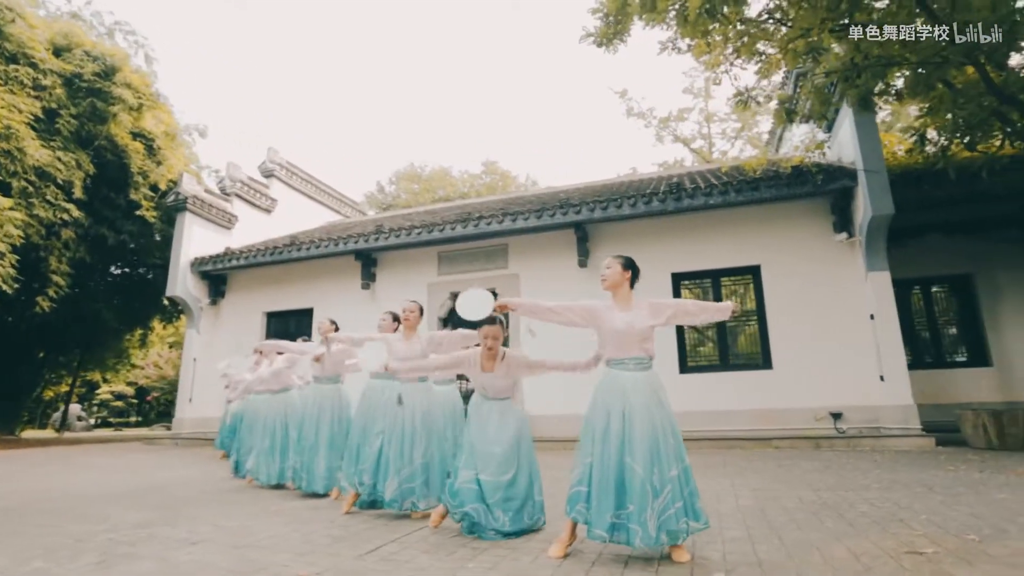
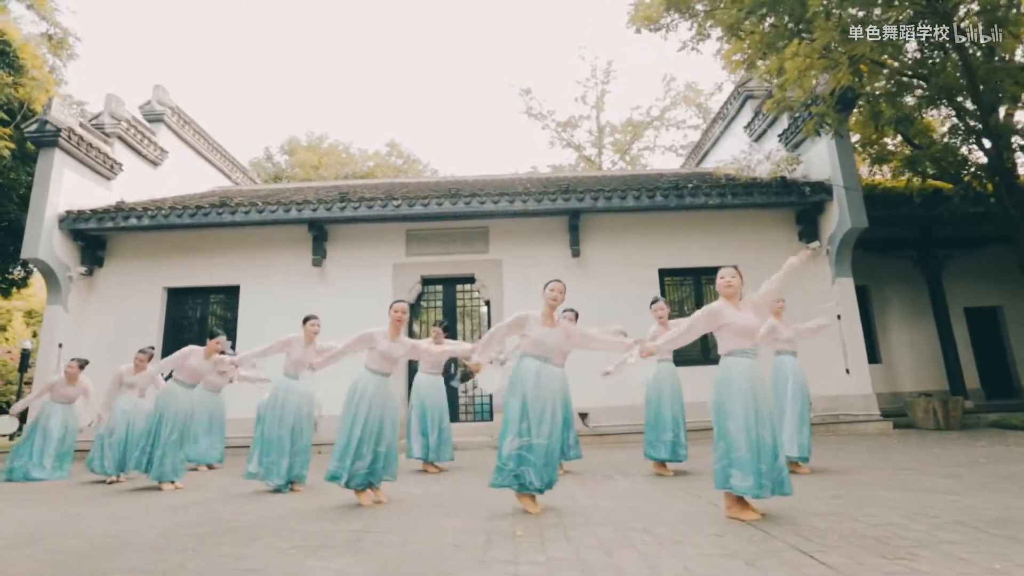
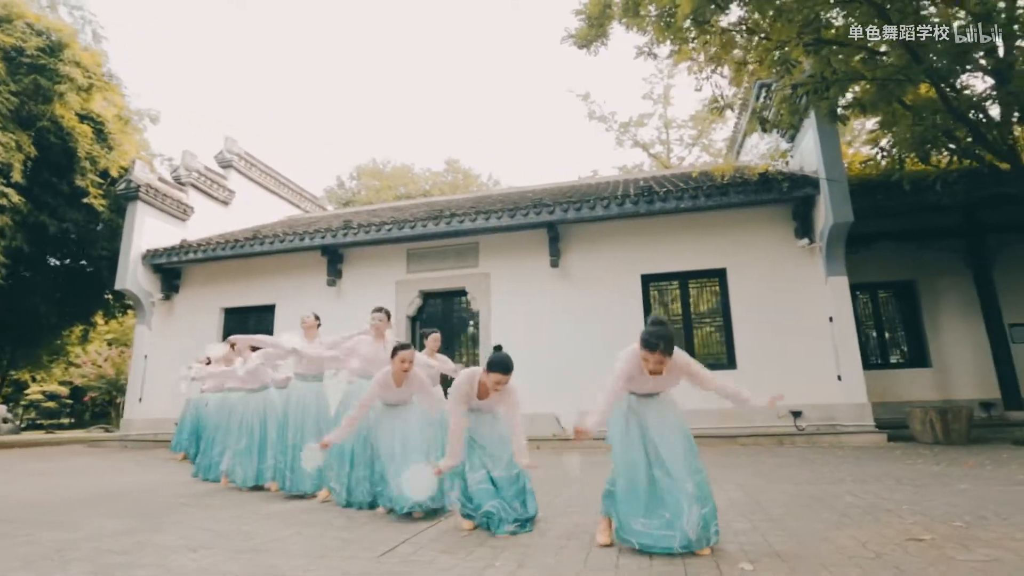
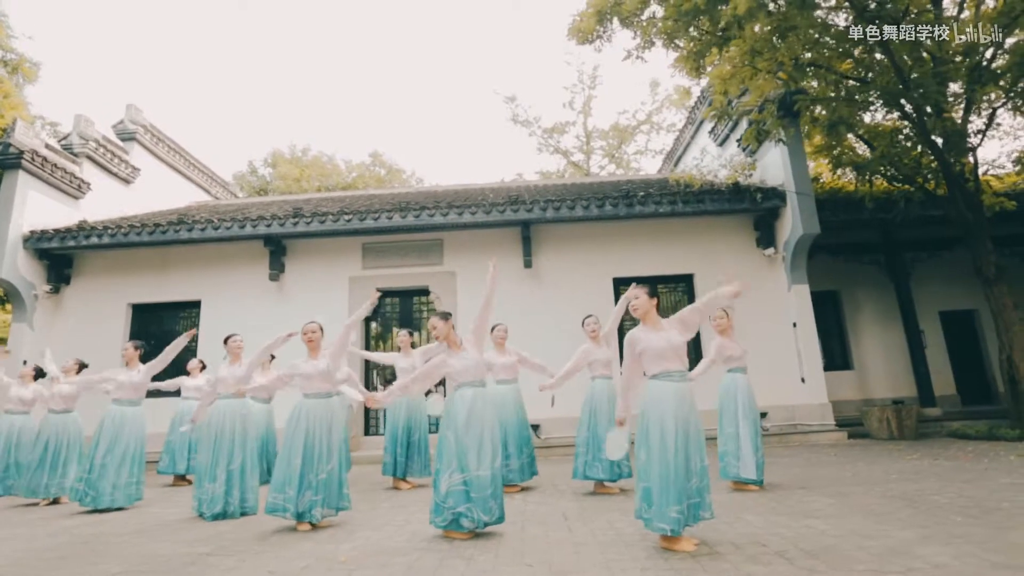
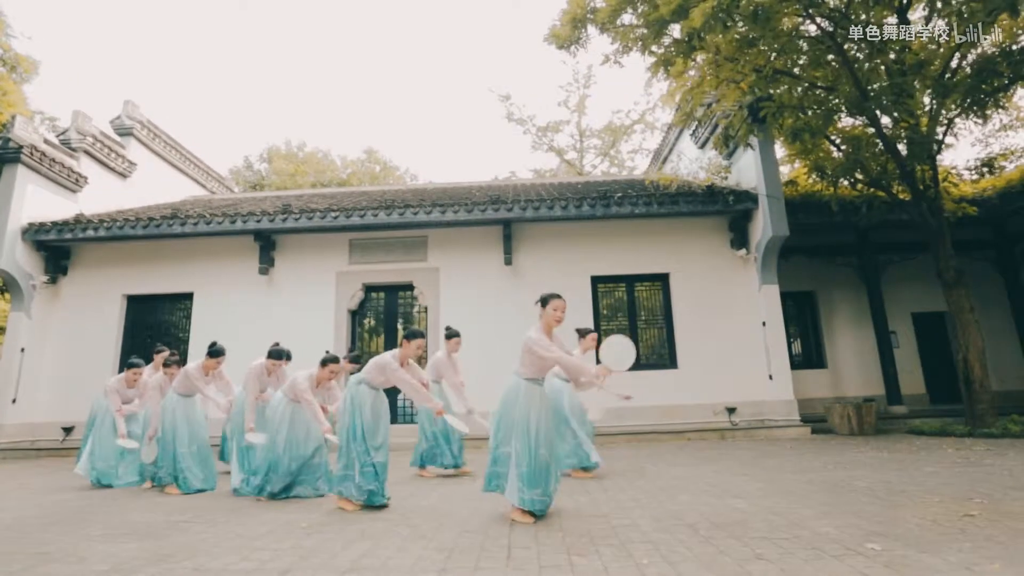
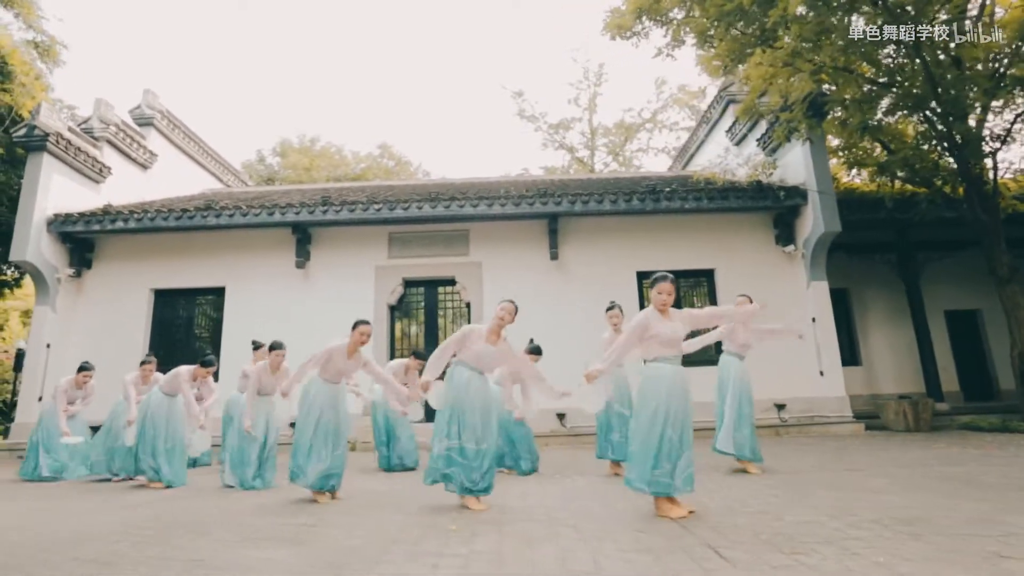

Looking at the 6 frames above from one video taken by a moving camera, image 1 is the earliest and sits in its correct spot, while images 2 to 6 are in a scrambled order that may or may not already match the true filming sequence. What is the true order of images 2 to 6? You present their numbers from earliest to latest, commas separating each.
3, 5, 6, 2, 4
